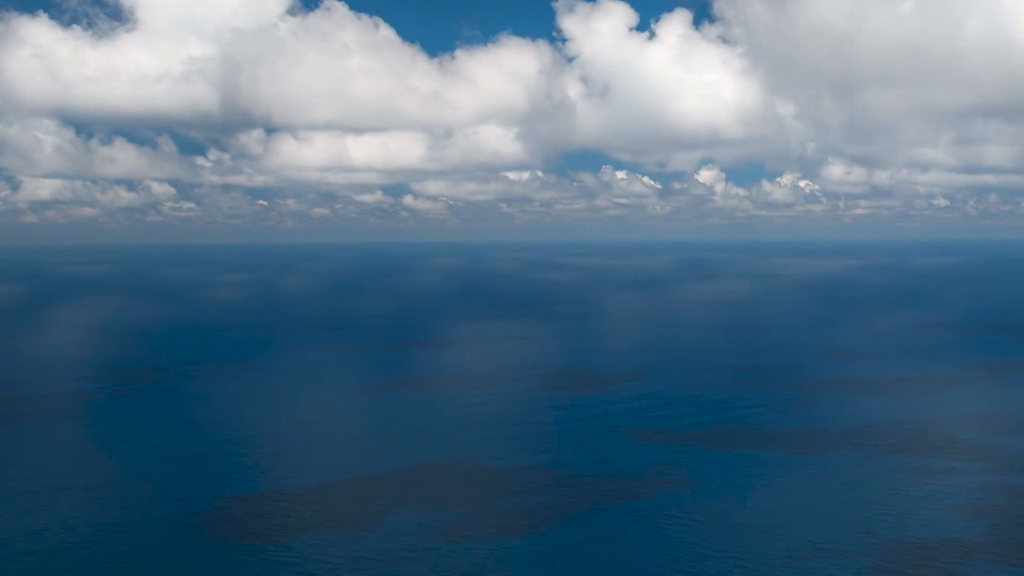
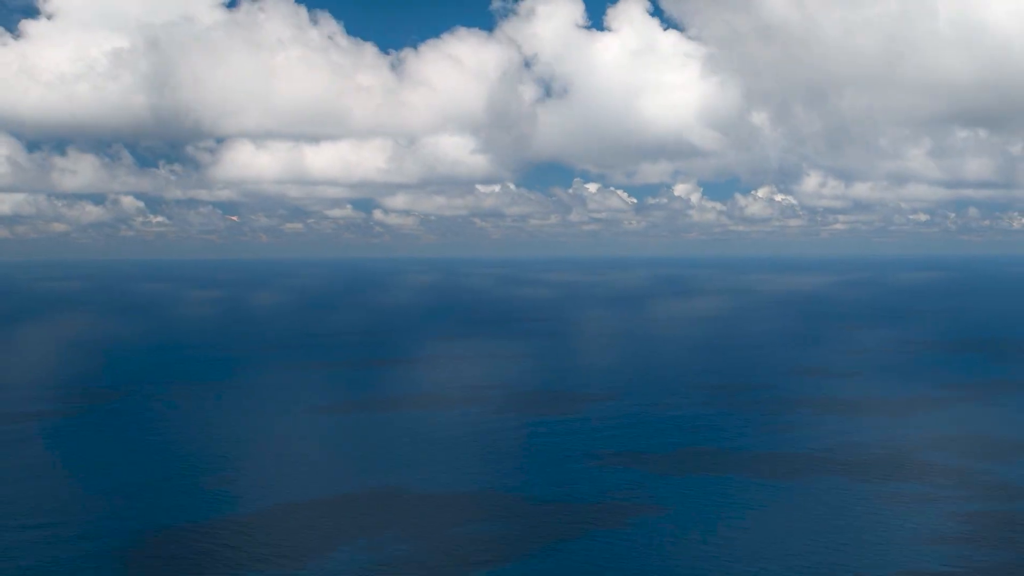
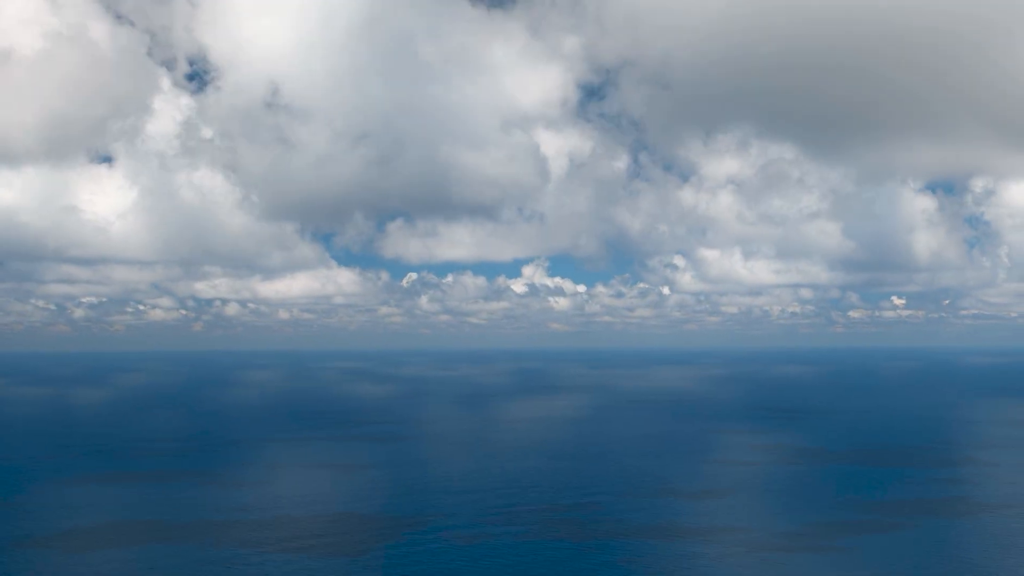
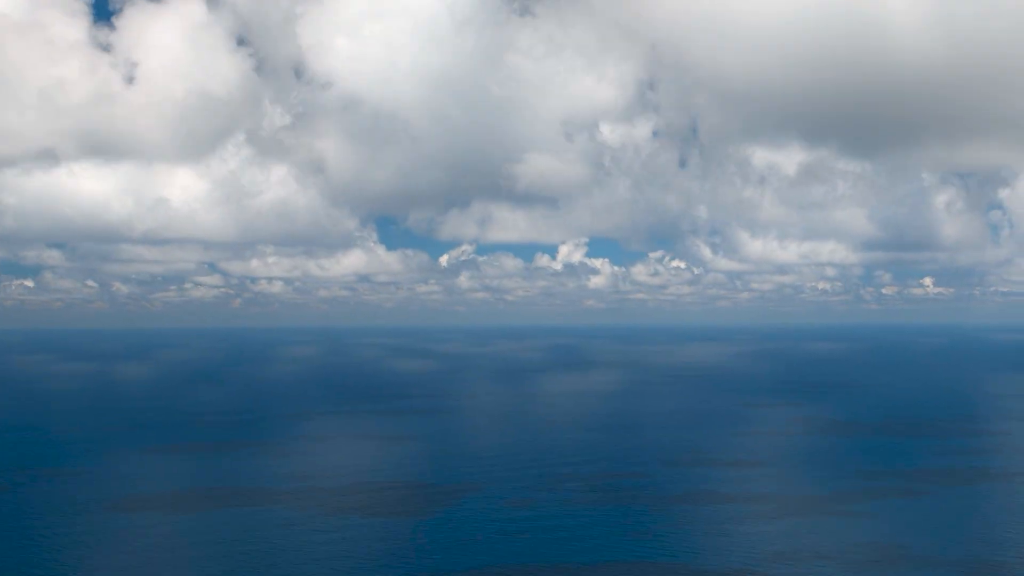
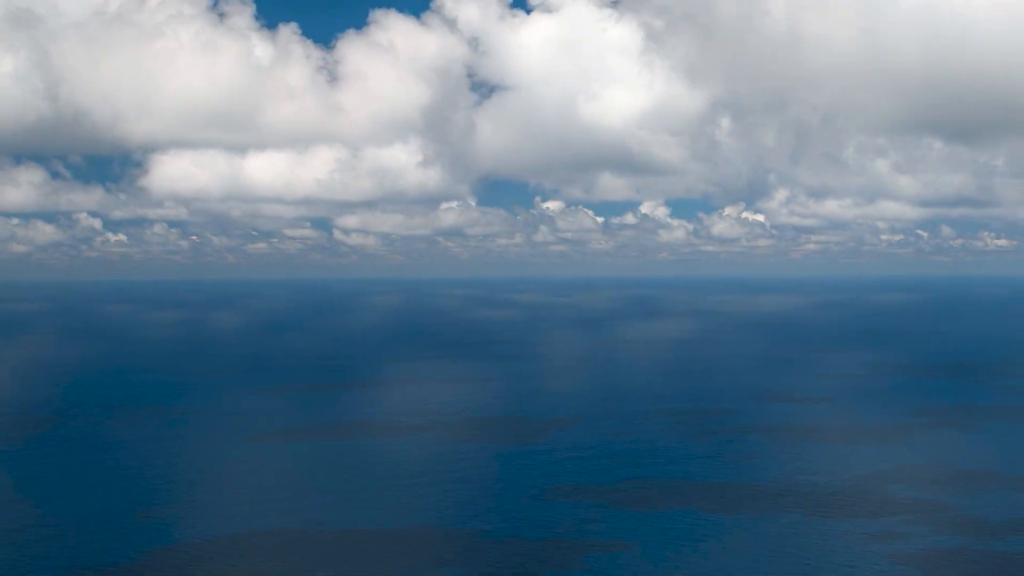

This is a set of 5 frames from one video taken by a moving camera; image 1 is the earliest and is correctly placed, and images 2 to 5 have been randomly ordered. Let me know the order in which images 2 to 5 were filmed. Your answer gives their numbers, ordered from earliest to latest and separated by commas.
2, 5, 4, 3
